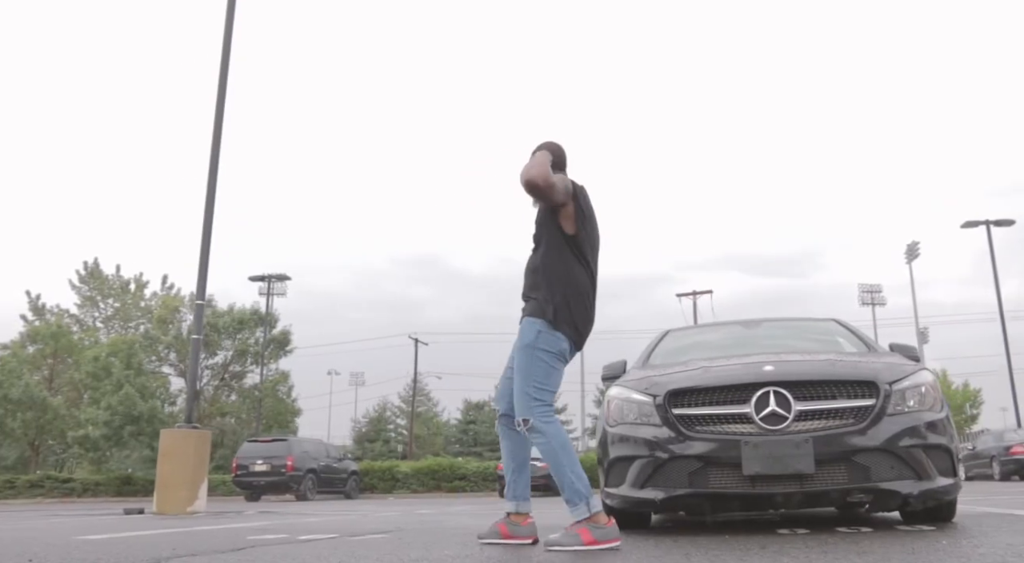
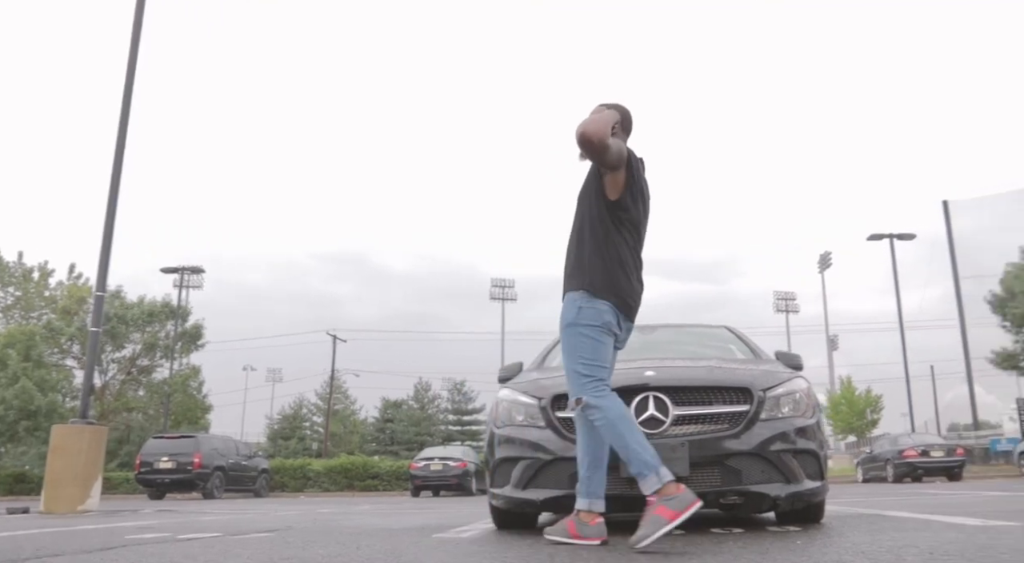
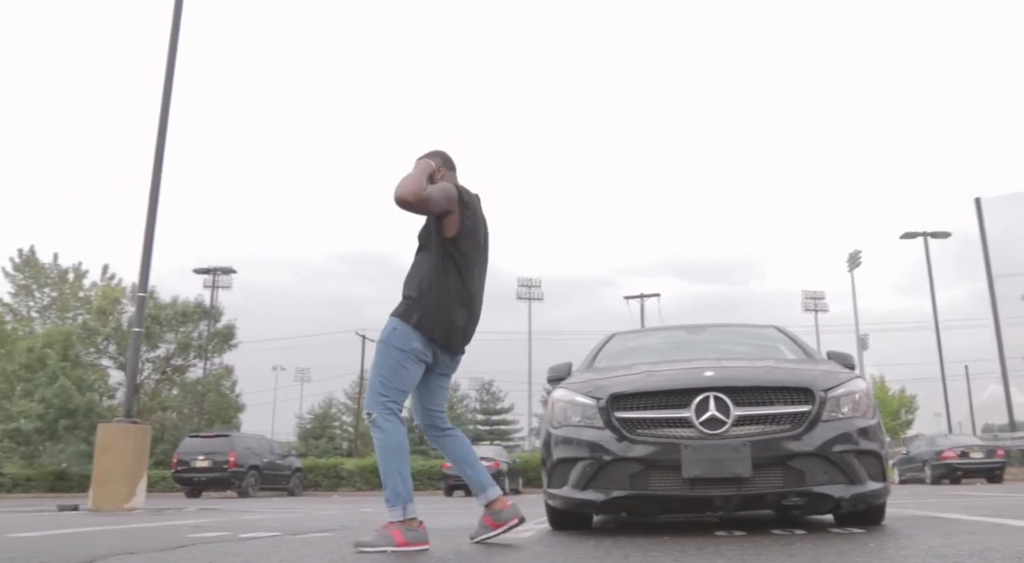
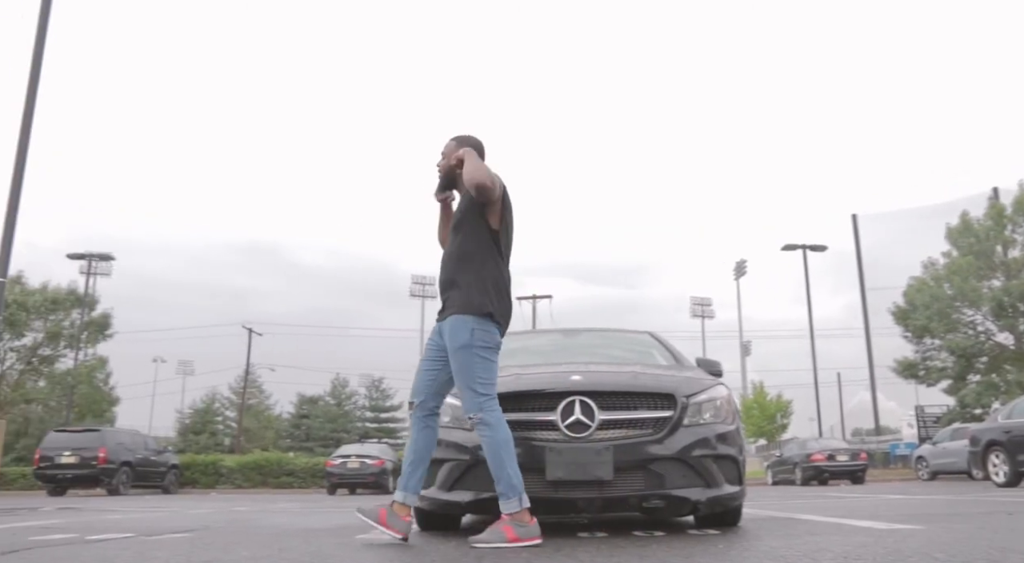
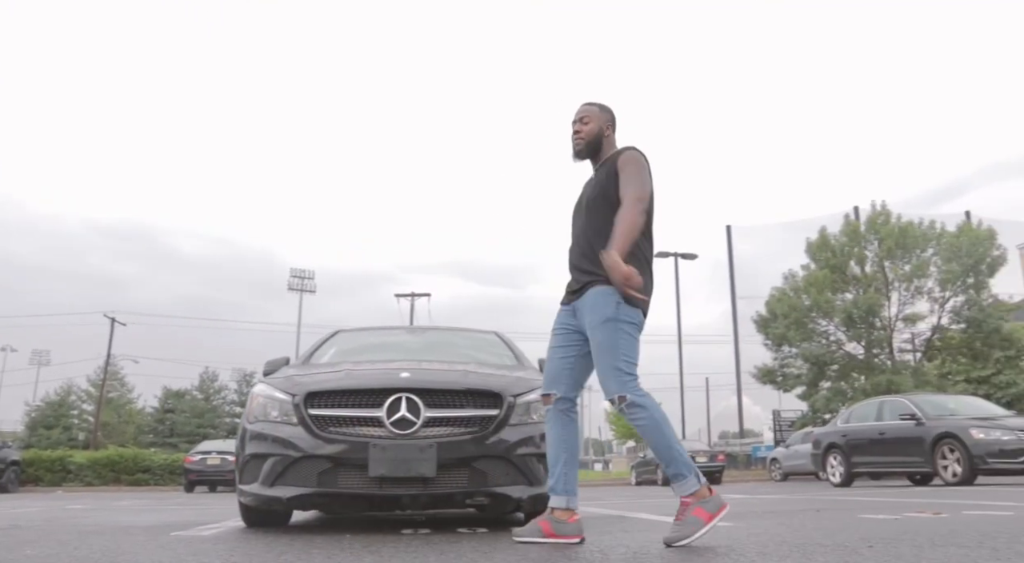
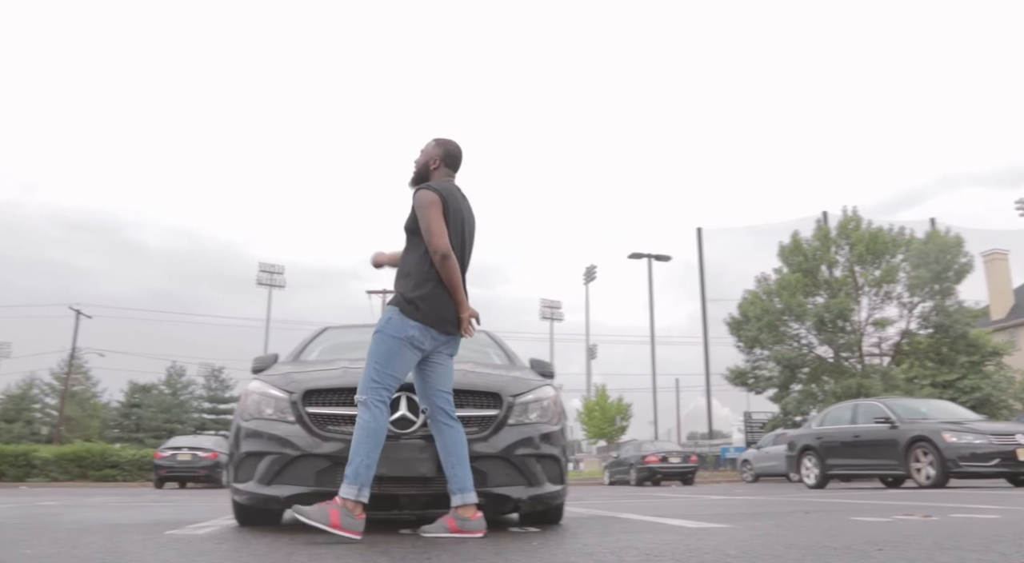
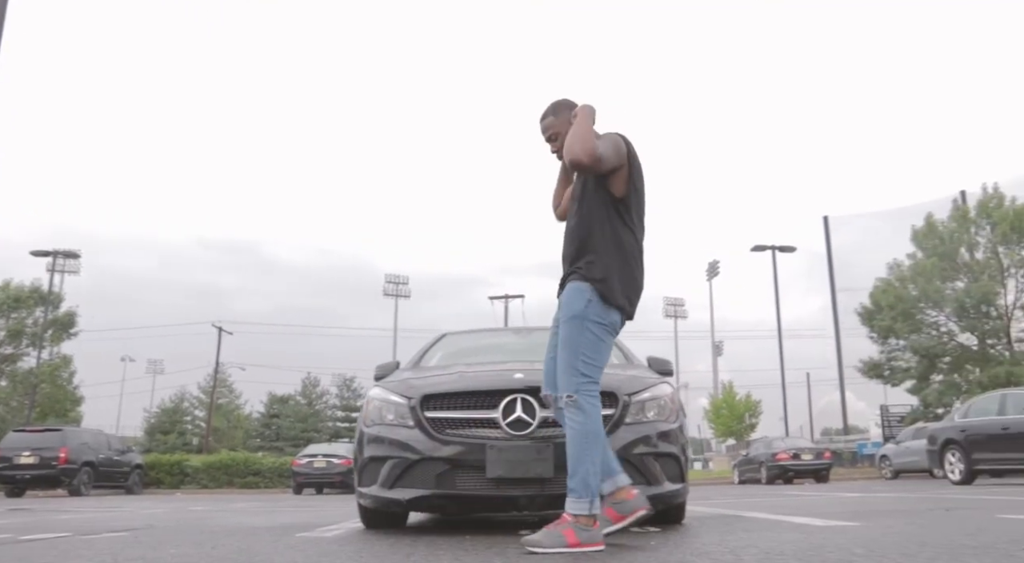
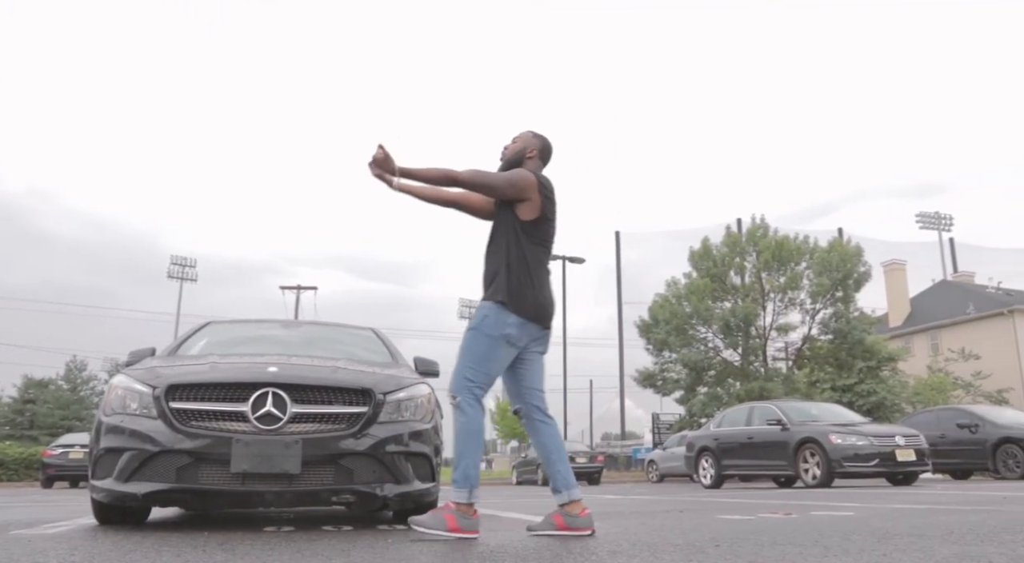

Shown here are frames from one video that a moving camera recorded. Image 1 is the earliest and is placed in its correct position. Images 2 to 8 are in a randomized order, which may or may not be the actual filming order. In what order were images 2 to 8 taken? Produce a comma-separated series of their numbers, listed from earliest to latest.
2, 7, 5, 8, 6, 4, 3
